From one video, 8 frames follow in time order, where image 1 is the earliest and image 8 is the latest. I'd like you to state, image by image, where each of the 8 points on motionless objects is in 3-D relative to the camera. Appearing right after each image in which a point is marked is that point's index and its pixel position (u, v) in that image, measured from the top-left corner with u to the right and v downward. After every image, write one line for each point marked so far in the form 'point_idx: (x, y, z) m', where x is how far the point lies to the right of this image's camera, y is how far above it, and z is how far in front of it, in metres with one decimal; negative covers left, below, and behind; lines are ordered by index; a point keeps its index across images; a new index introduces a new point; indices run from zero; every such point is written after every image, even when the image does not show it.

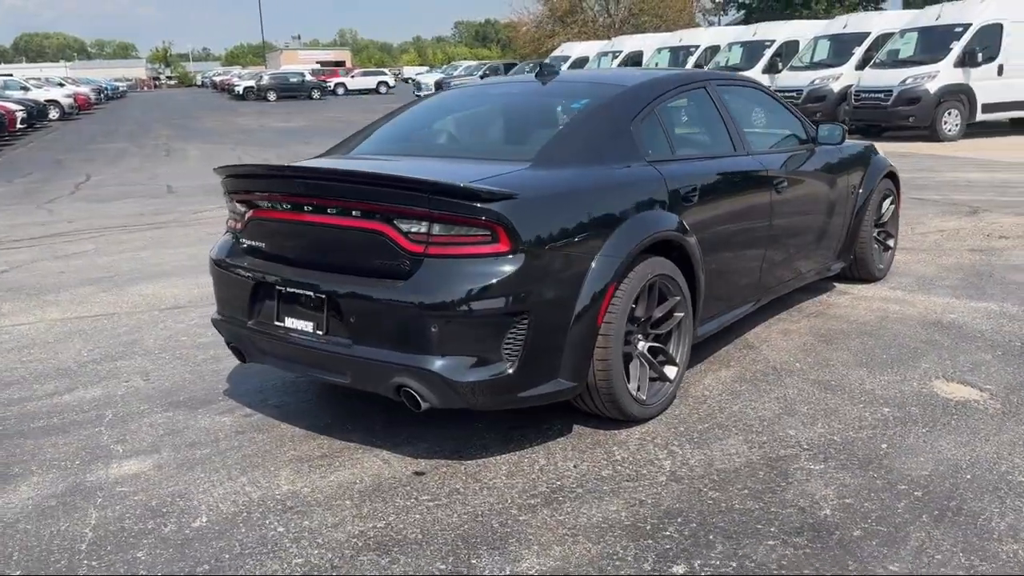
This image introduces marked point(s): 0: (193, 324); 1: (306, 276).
0: (-2.4, -0.3, +6.7) m
1: (-0.9, +0.1, +4.1) m
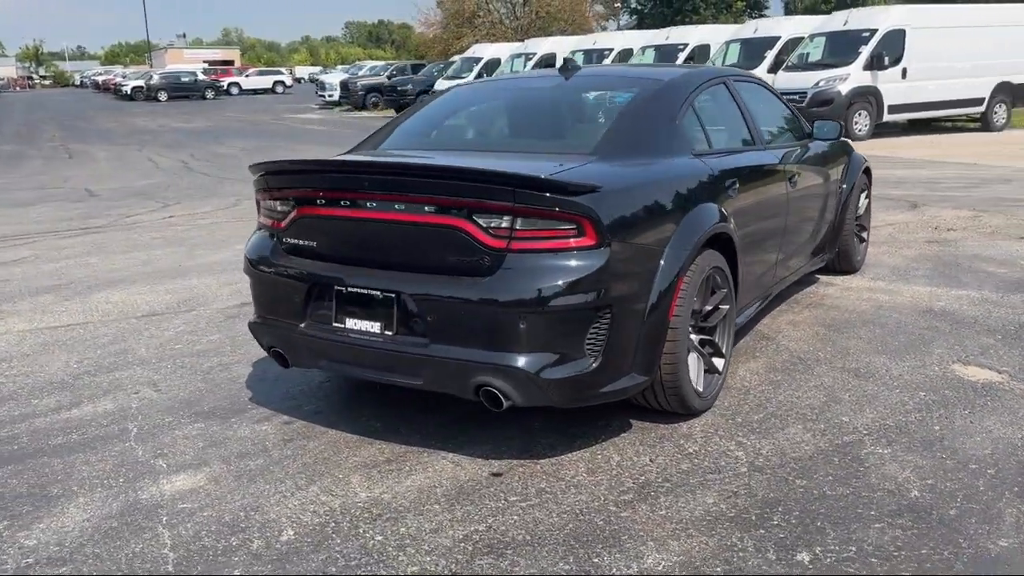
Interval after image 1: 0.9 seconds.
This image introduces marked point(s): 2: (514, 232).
0: (-2.3, -0.3, +6.3) m
1: (-0.6, +0.1, +4.0) m
2: (0.0, +0.2, +3.7) m
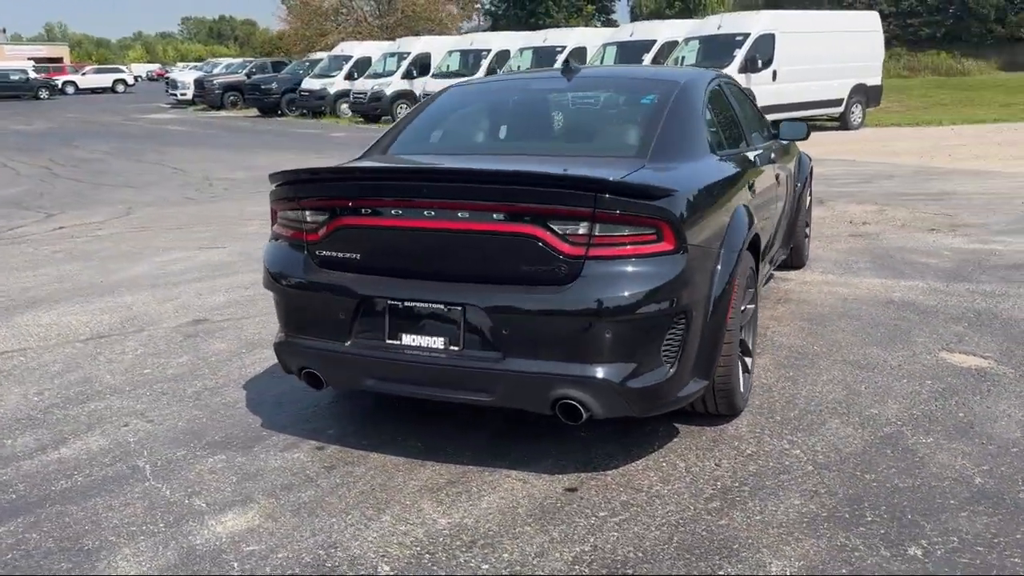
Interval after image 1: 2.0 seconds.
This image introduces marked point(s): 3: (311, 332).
0: (-2.4, -0.4, +5.8) m
1: (-0.4, 0.0, +3.8) m
2: (+0.3, +0.2, +3.6) m
3: (-0.9, -0.2, +4.1) m
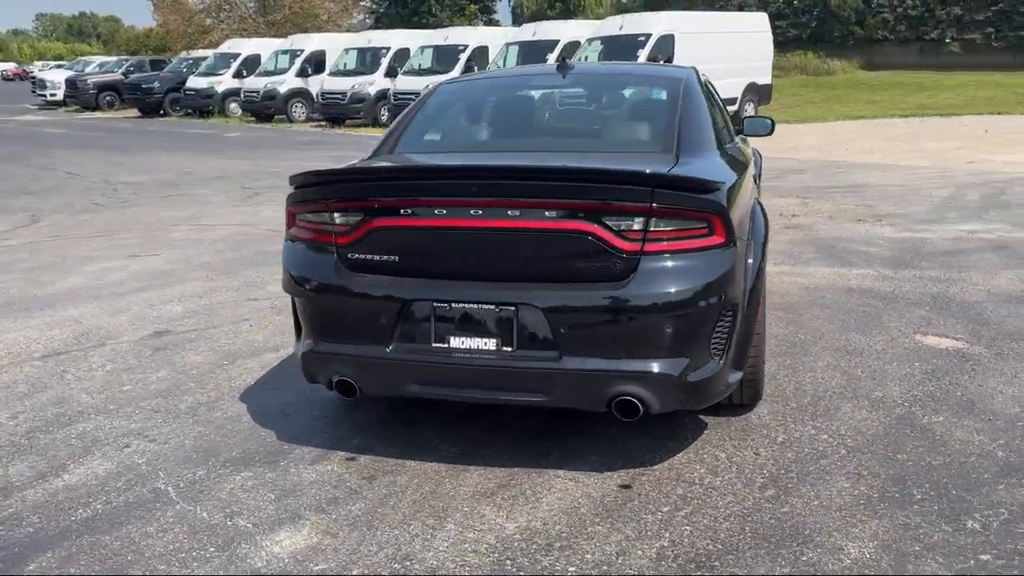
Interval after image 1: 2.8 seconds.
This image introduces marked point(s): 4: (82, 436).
0: (-2.4, -0.5, +5.4) m
1: (-0.2, 0.0, +3.7) m
2: (+0.5, +0.2, +3.6) m
3: (-0.7, -0.2, +3.9) m
4: (-2.1, -0.7, +4.4) m
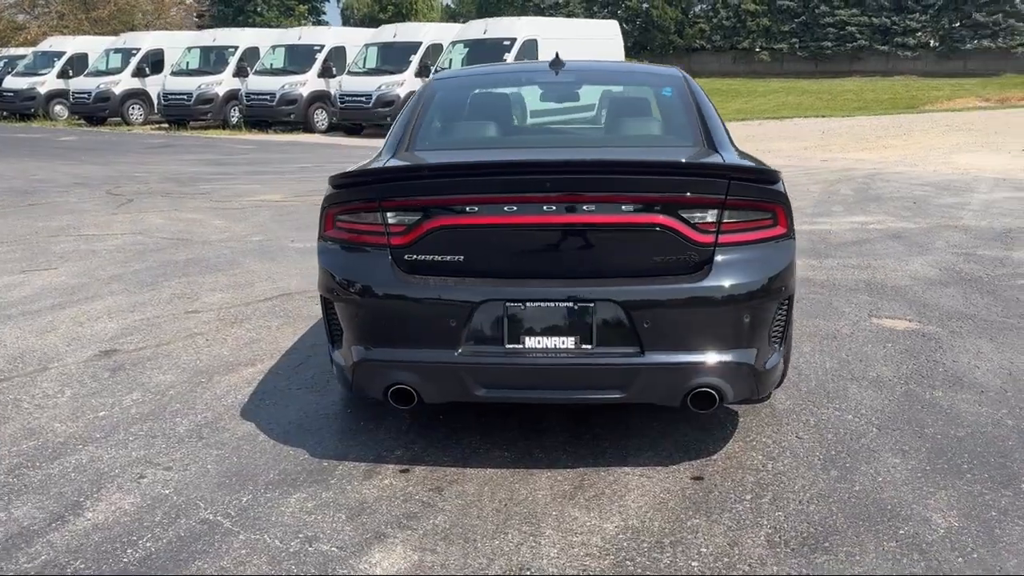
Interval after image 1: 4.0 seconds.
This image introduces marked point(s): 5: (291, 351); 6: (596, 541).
0: (-2.4, -0.6, +4.9) m
1: (+0.1, 0.0, +3.6) m
2: (+0.8, +0.2, +3.6) m
3: (-0.4, -0.2, +3.7) m
4: (-1.9, -0.8, +3.9) m
5: (-1.4, -0.4, +5.5) m
6: (+0.3, -0.9, +3.3) m
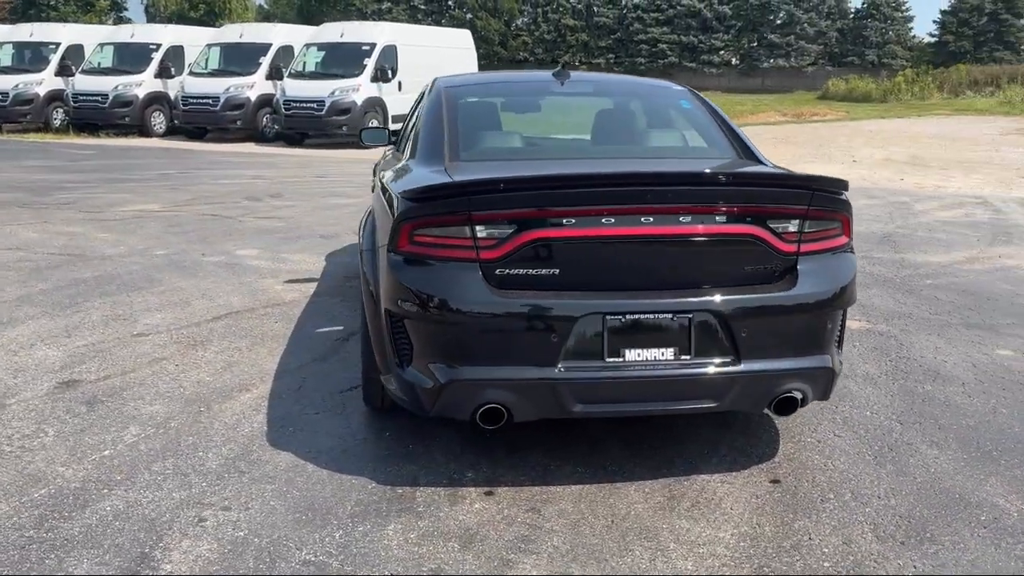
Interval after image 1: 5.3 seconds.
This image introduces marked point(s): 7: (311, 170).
0: (-2.2, -0.7, +4.3) m
1: (+0.5, 0.0, +3.6) m
2: (+1.2, +0.2, +3.7) m
3: (-0.1, -0.3, +3.6) m
4: (-1.5, -0.9, +3.5) m
5: (-1.3, -0.5, +5.2) m
6: (+0.8, -1.0, +3.3) m
7: (-3.5, +2.1, +15.6) m
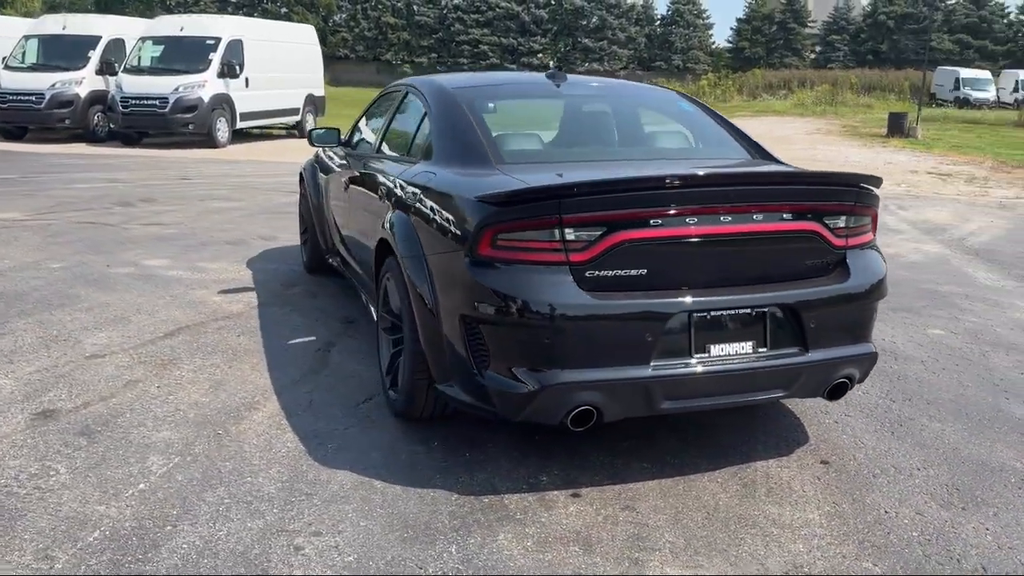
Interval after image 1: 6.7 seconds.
0: (-1.9, -0.8, +3.9) m
1: (+0.9, 0.0, +3.7) m
2: (+1.5, +0.3, +4.0) m
3: (+0.3, -0.3, +3.6) m
4: (-1.1, -1.0, +3.2) m
5: (-1.3, -0.6, +4.9) m
6: (+1.2, -0.9, +3.5) m
7: (-5.6, +1.9, +14.6) m
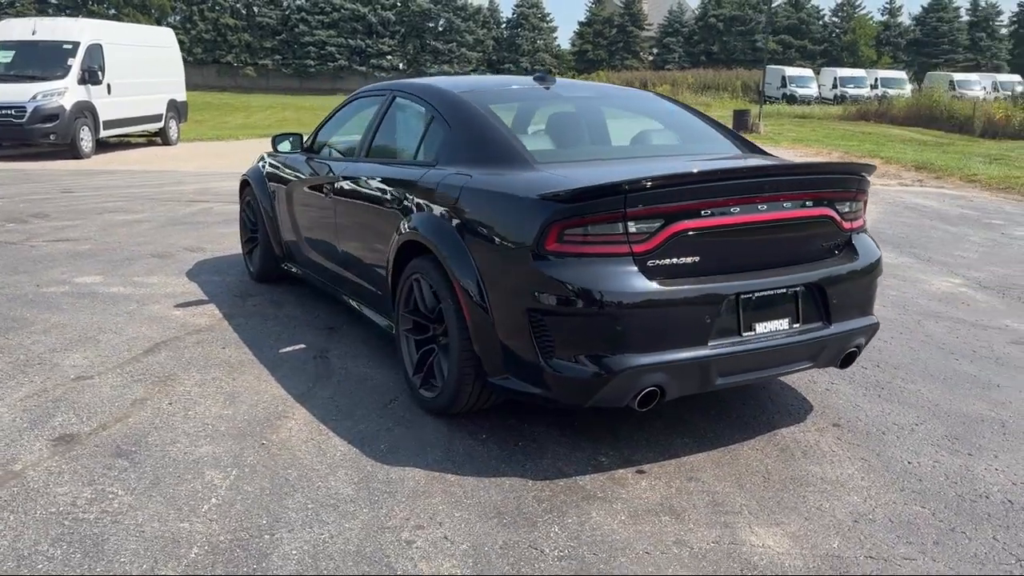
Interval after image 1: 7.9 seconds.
0: (-1.6, -0.8, +3.7) m
1: (+1.1, +0.1, +4.0) m
2: (+1.7, +0.4, +4.4) m
3: (+0.6, -0.2, +3.8) m
4: (-0.7, -1.0, +3.2) m
5: (-1.1, -0.6, +4.9) m
6: (+1.5, -0.8, +3.9) m
7: (-7.2, +1.6, +13.7) m
